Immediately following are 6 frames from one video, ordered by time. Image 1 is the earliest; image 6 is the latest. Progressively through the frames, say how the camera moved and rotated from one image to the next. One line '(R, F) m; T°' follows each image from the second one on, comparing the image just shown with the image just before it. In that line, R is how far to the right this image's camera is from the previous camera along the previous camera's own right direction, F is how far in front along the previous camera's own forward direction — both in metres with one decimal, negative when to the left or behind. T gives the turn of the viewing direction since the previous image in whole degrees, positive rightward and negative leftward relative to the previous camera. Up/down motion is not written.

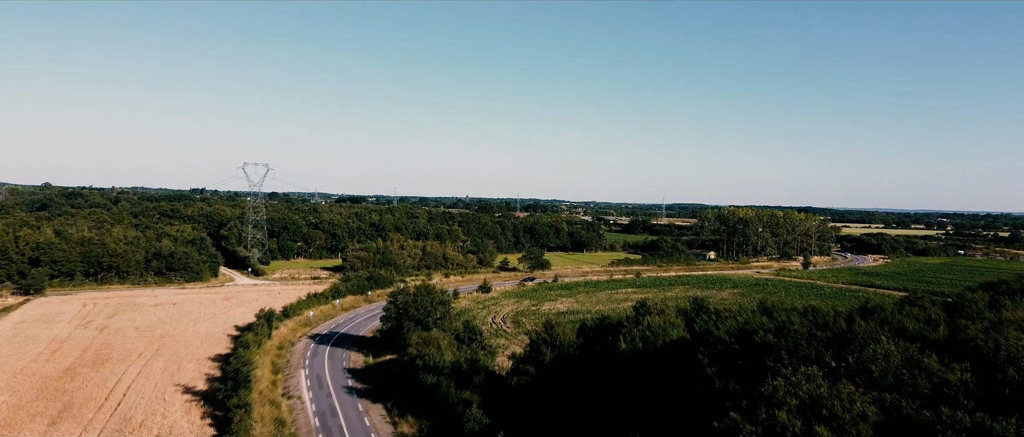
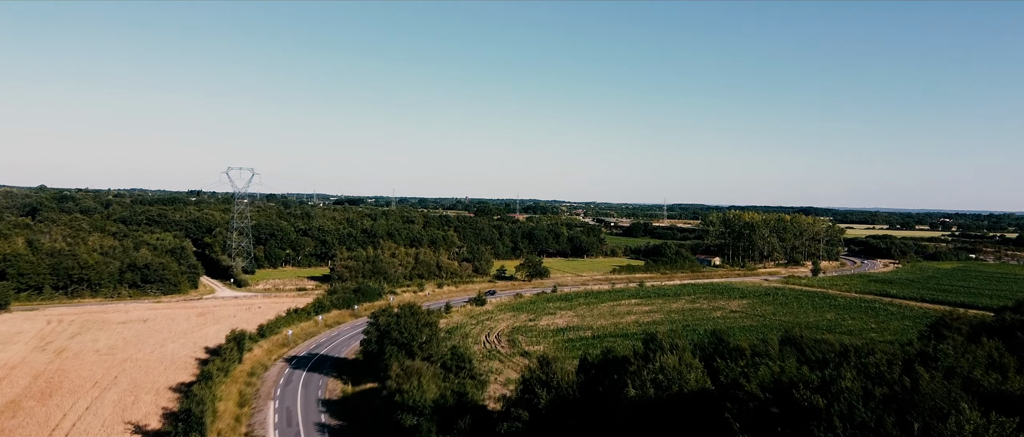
(+0.3, +2.7) m; 0°
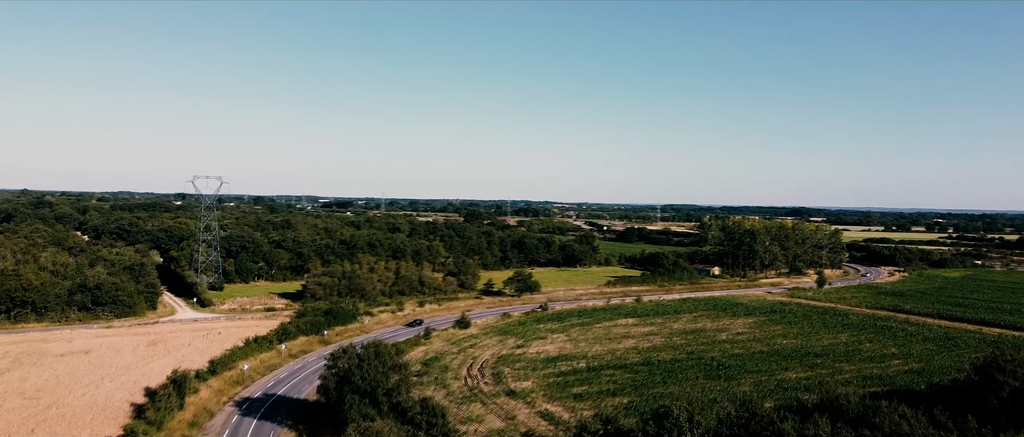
(+0.4, +3.7) m; +1°
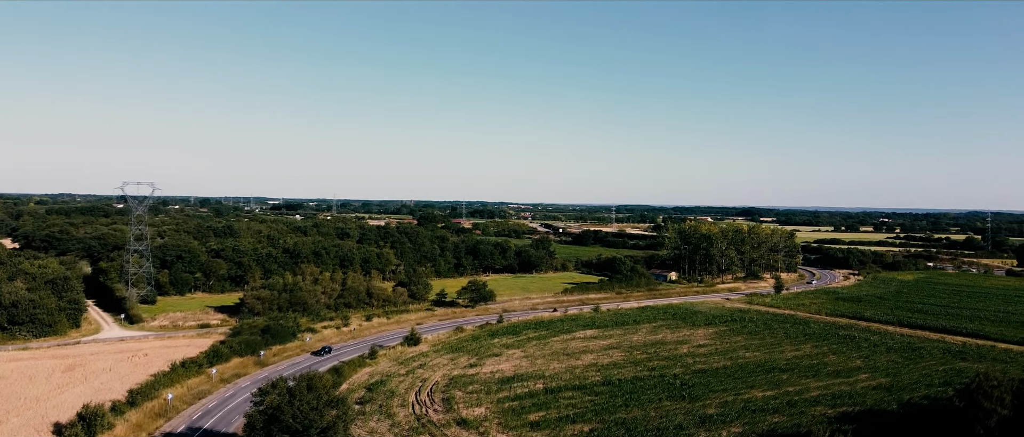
(+0.6, +3.2) m; +5°
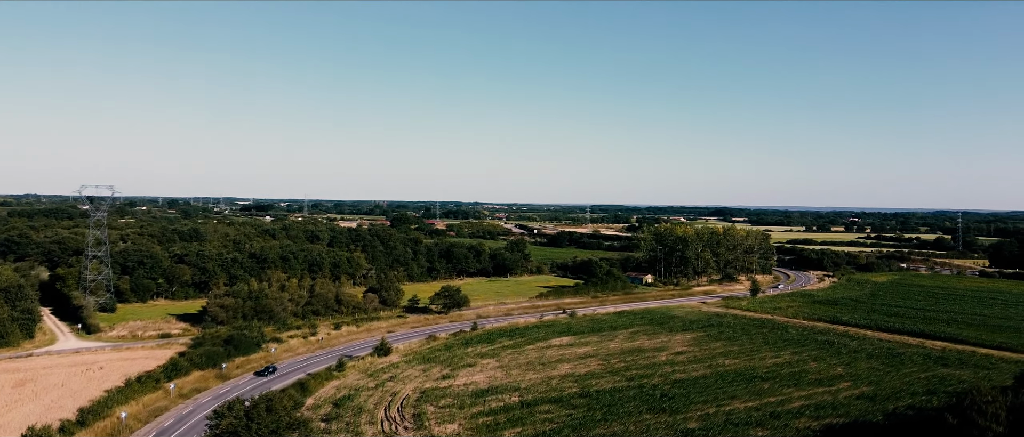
(+0.2, +1.7) m; +3°
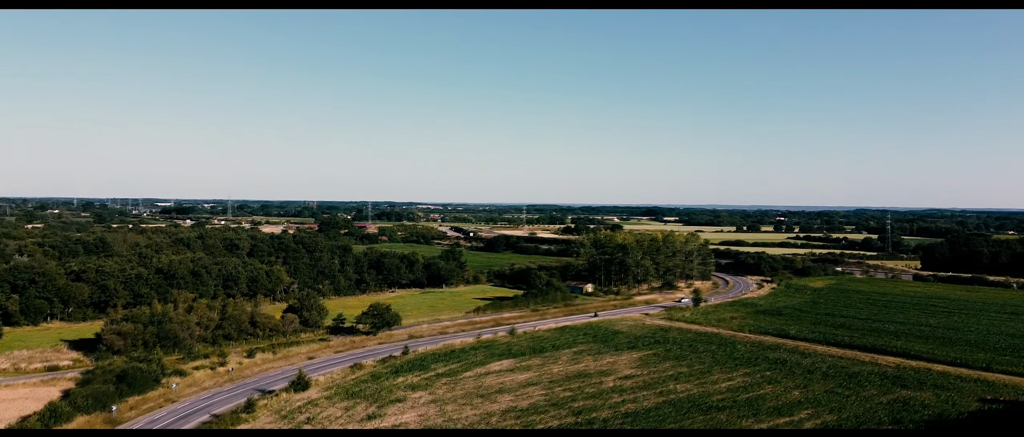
(+0.4, +4.3) m; +7°
